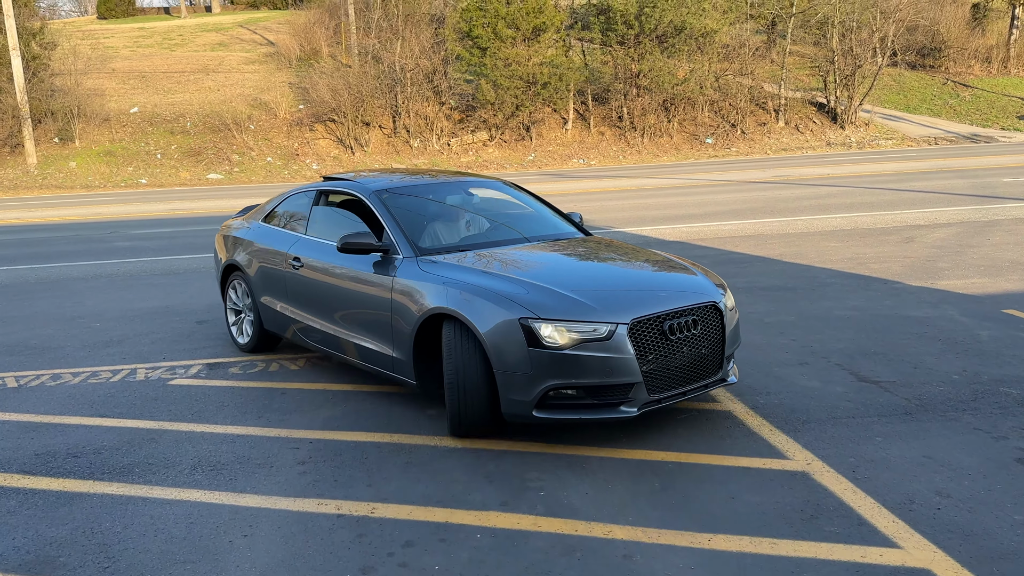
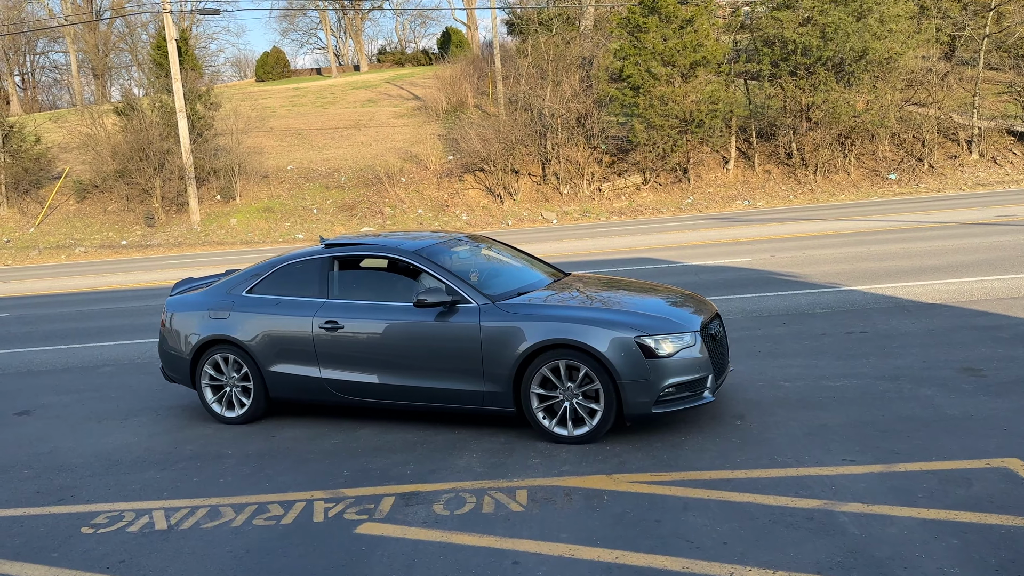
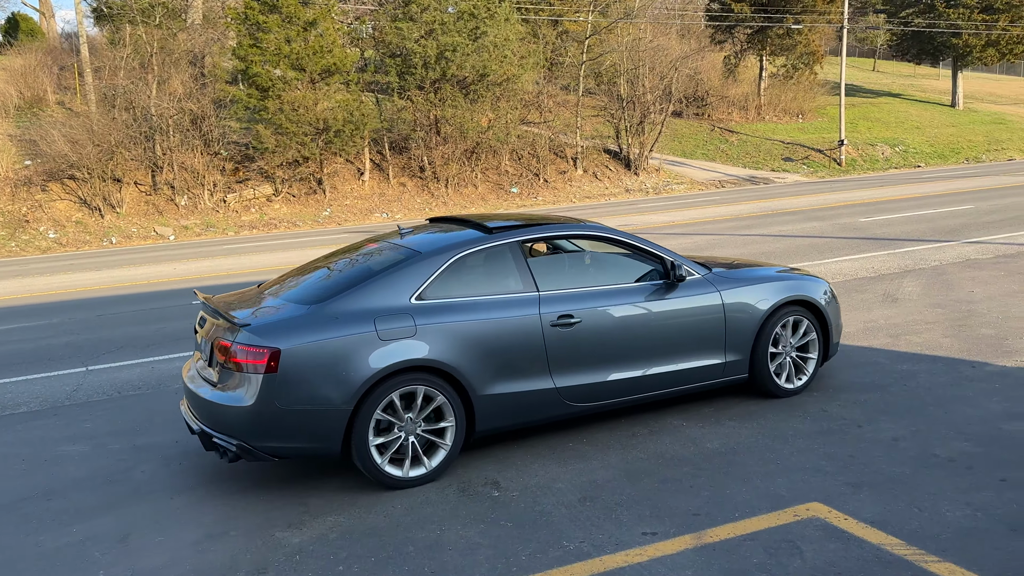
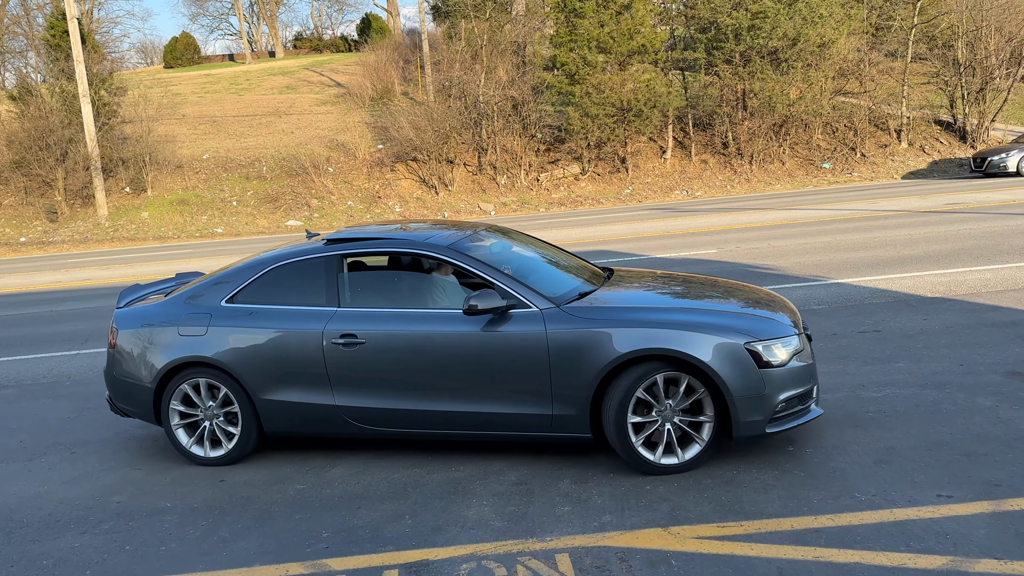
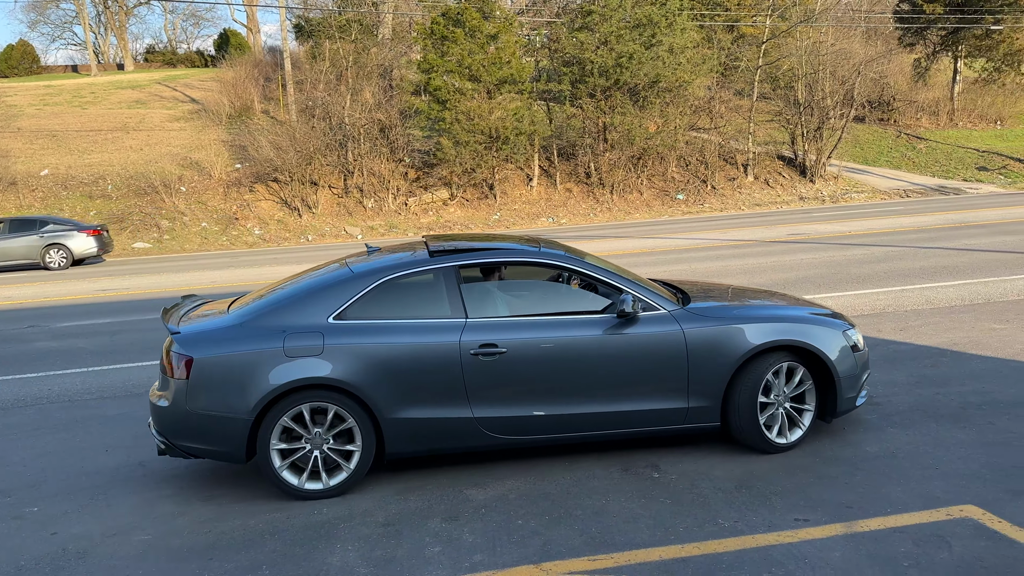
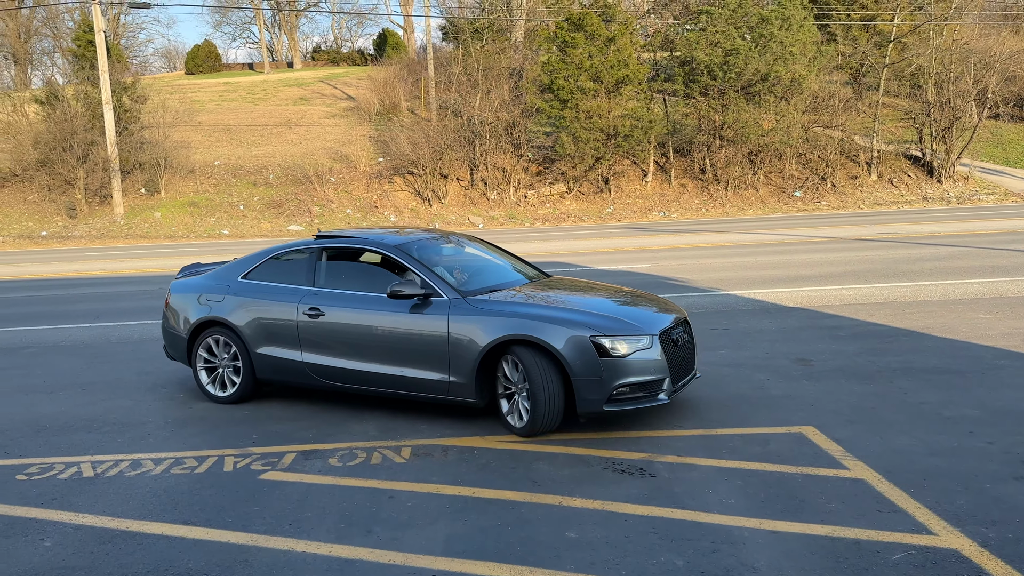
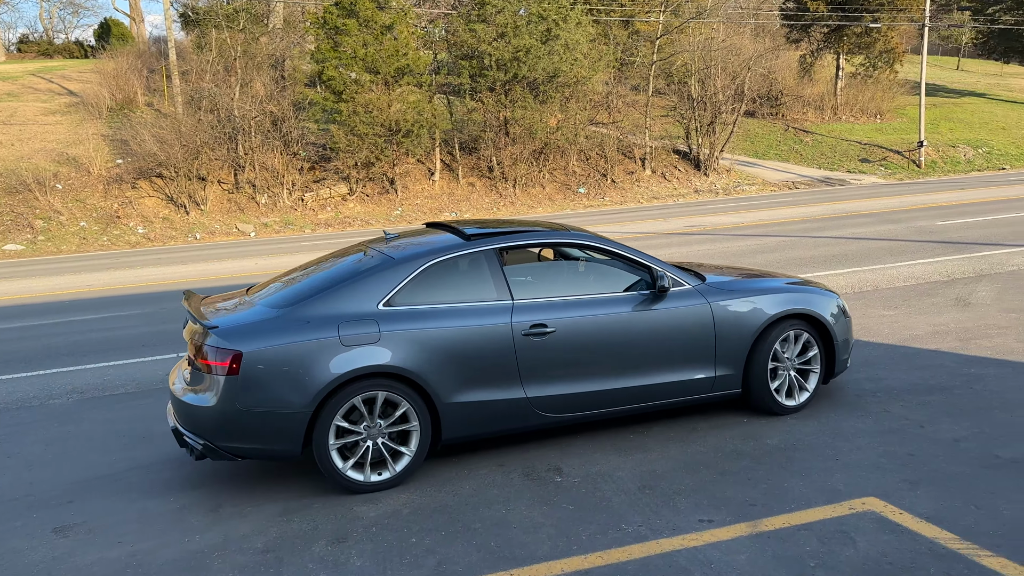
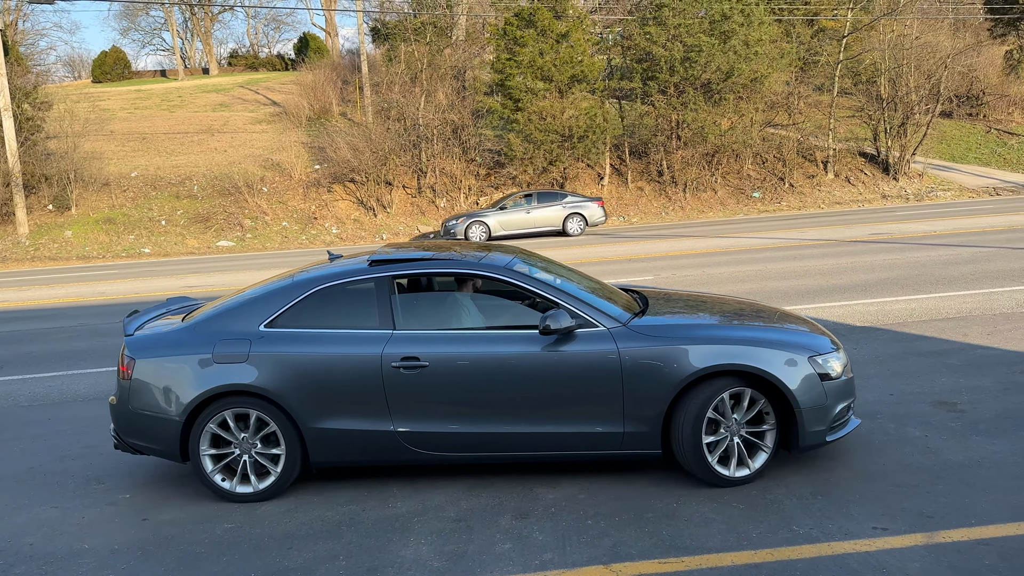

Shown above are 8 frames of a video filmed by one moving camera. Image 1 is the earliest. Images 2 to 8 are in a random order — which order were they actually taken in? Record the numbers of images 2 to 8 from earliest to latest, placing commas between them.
6, 2, 4, 8, 5, 7, 3
